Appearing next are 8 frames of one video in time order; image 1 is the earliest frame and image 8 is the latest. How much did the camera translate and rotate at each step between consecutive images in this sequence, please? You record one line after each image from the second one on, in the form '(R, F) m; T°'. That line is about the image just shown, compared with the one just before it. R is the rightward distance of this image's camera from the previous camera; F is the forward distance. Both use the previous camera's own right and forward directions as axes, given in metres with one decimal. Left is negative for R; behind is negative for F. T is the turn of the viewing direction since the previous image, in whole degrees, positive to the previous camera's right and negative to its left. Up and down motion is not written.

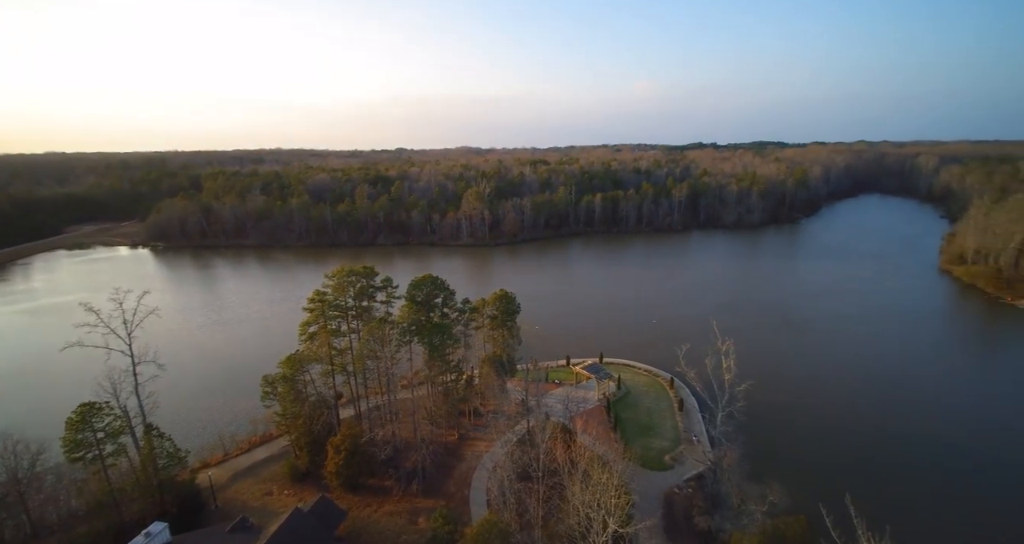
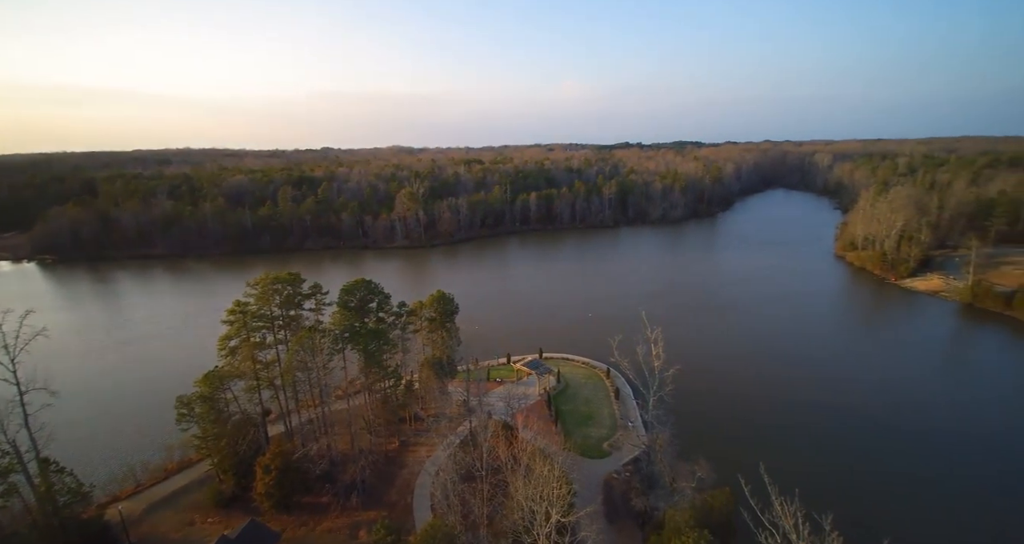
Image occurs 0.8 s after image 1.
(-0.6, 0.0) m; +9°
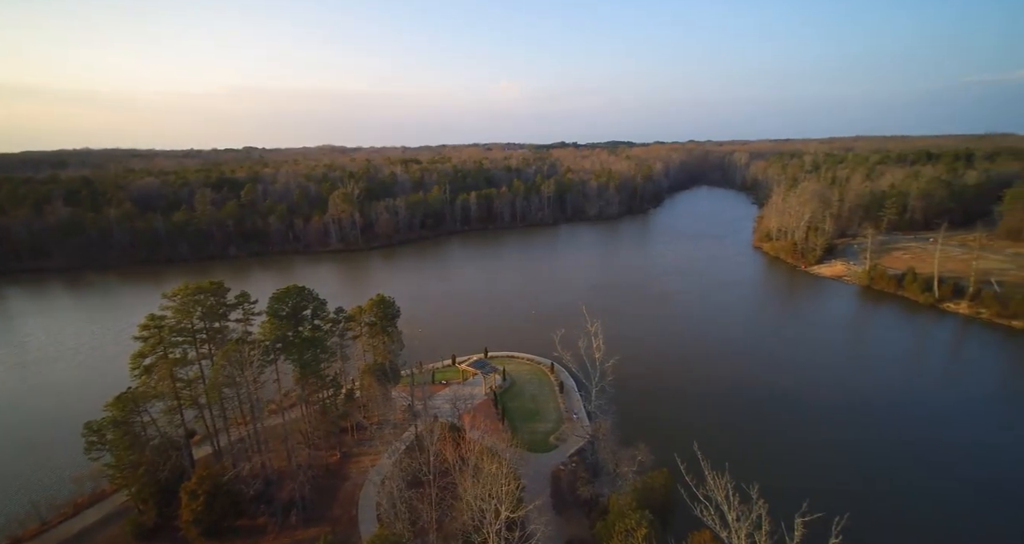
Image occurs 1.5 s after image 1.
(-0.7, 0.0) m; +8°
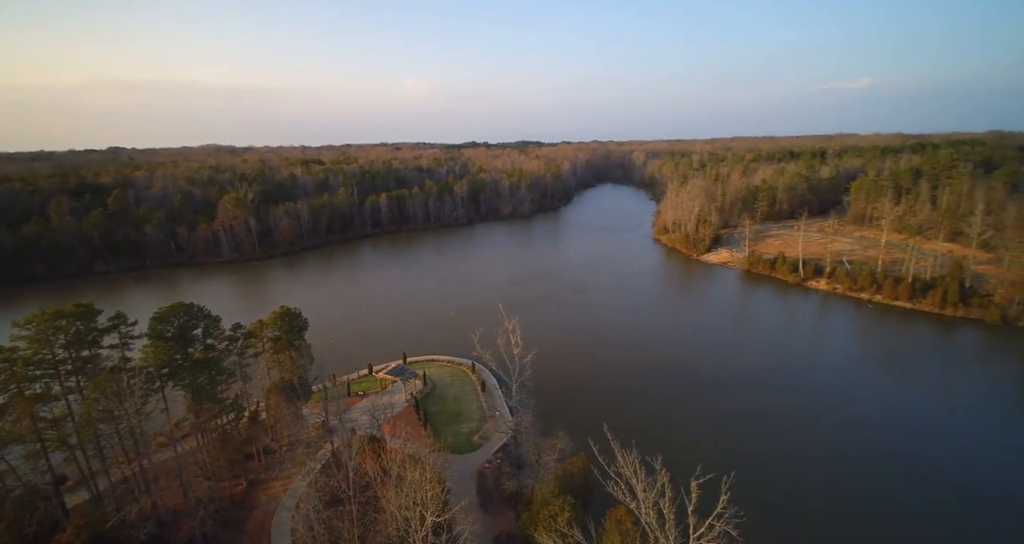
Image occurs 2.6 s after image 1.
(-1.0, +0.1) m; +12°
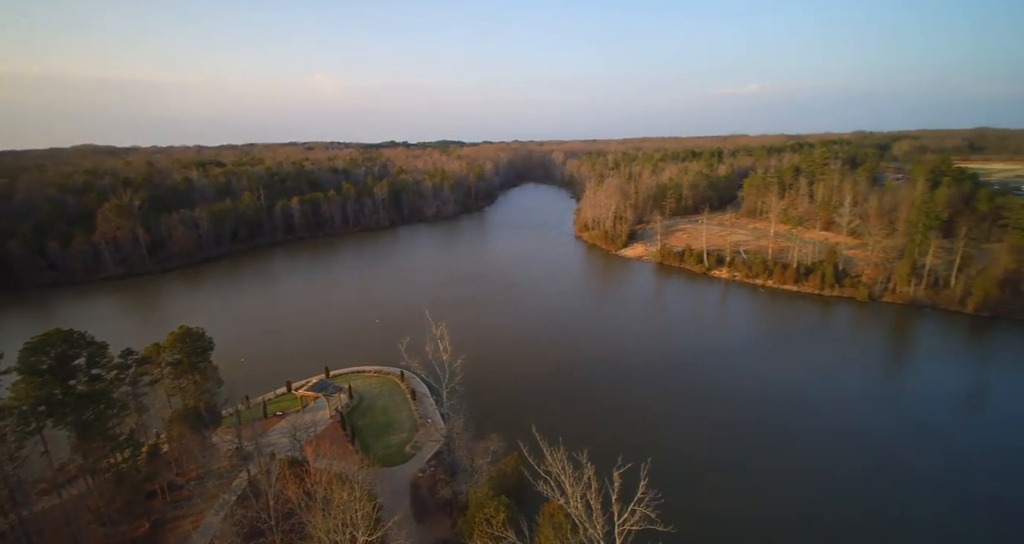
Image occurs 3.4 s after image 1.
(-0.8, +0.3) m; +11°
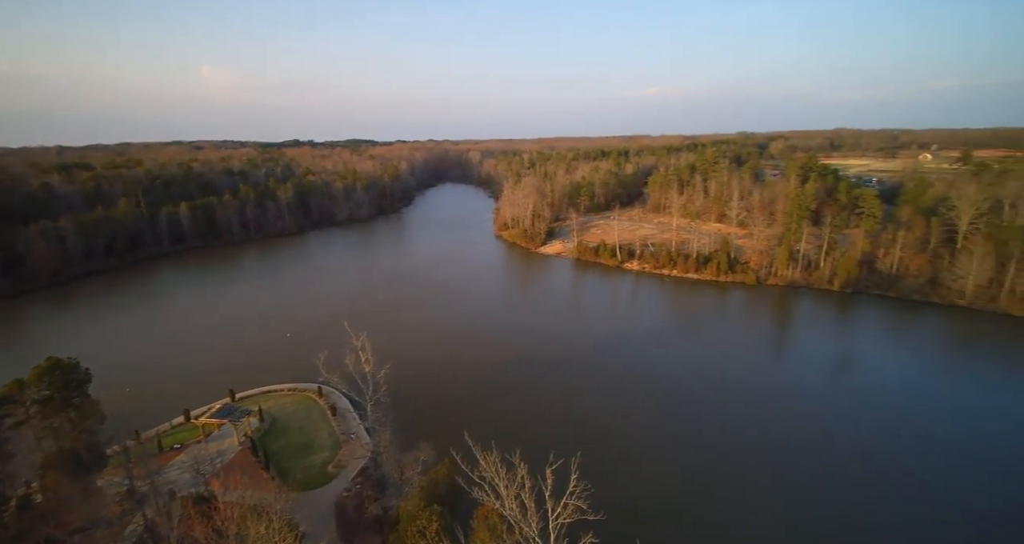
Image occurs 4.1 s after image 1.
(-0.8, +0.3) m; +11°
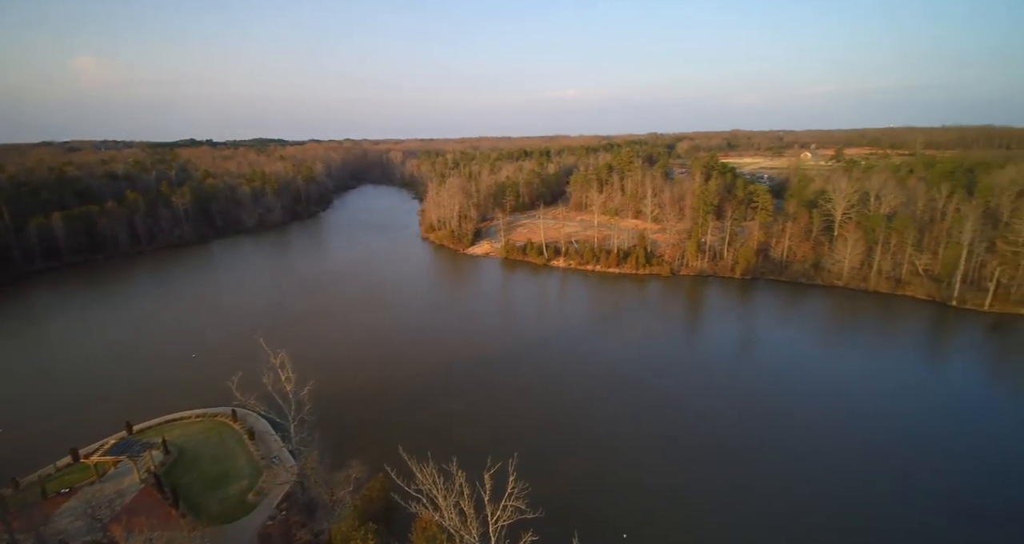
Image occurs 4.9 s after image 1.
(-0.8, +0.2) m; +10°
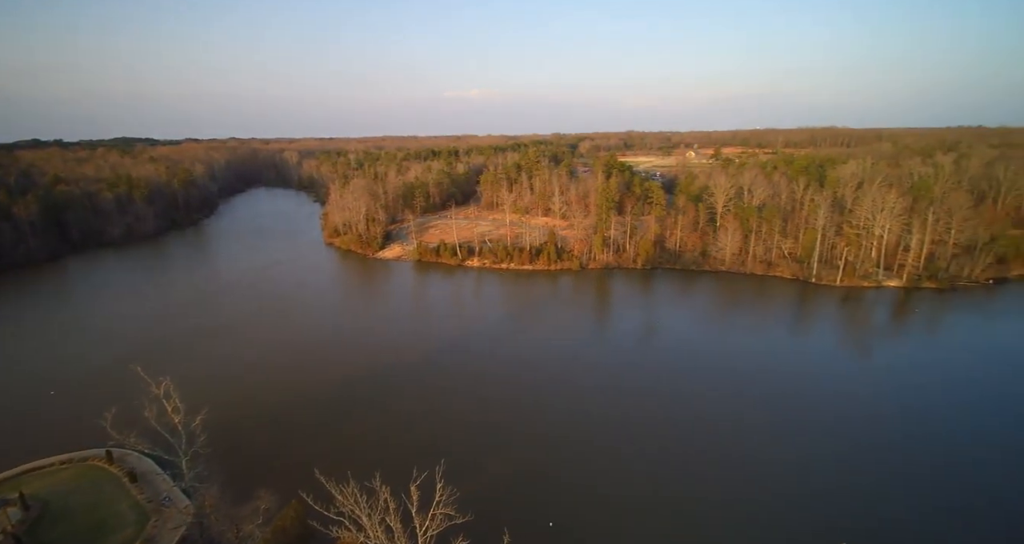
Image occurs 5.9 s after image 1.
(-0.9, +0.2) m; +12°
